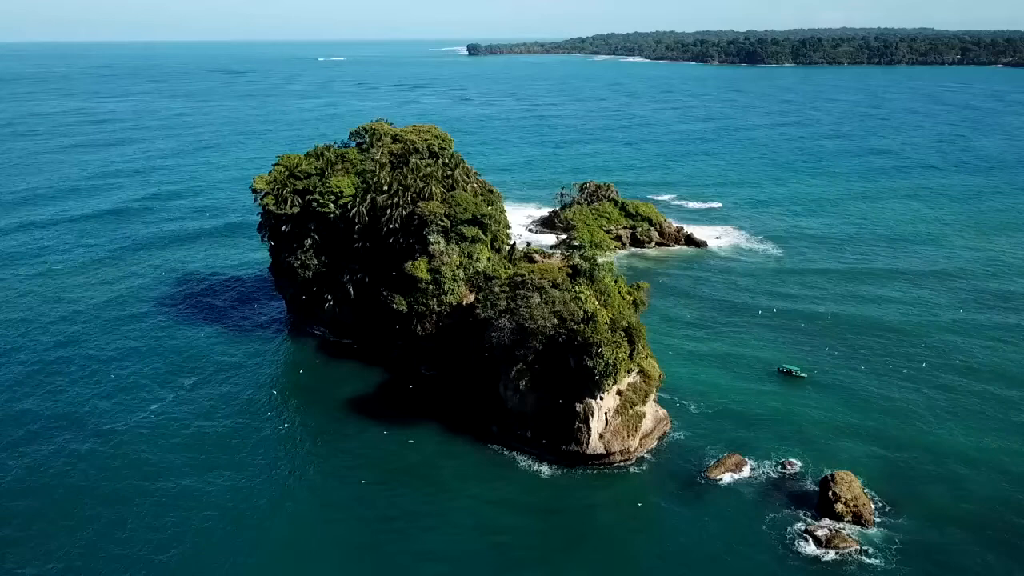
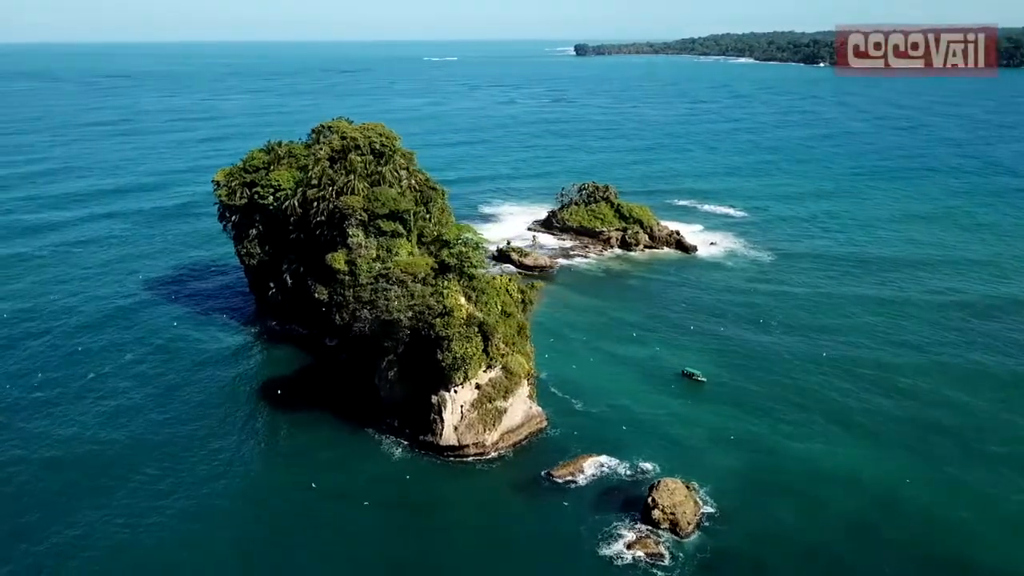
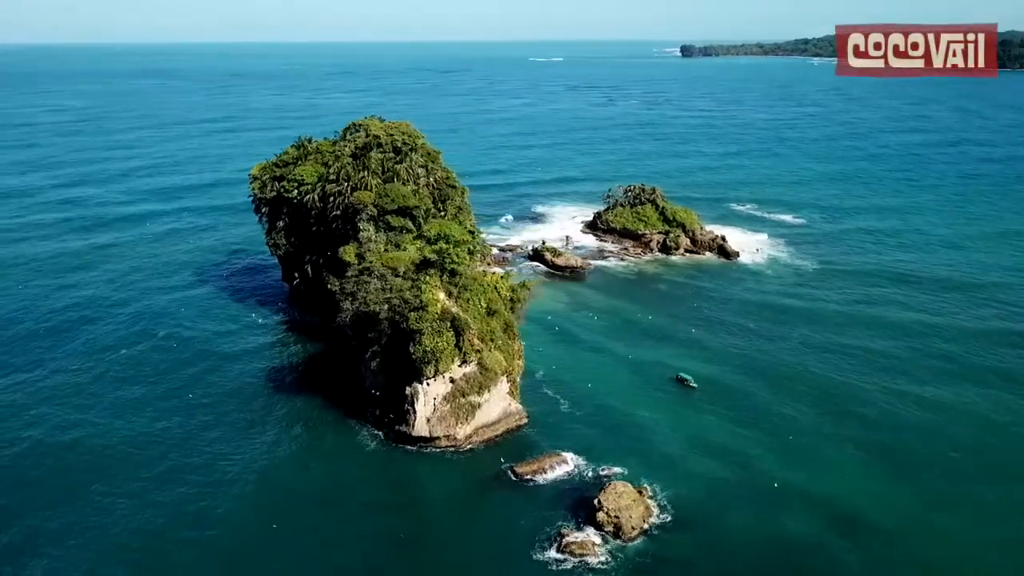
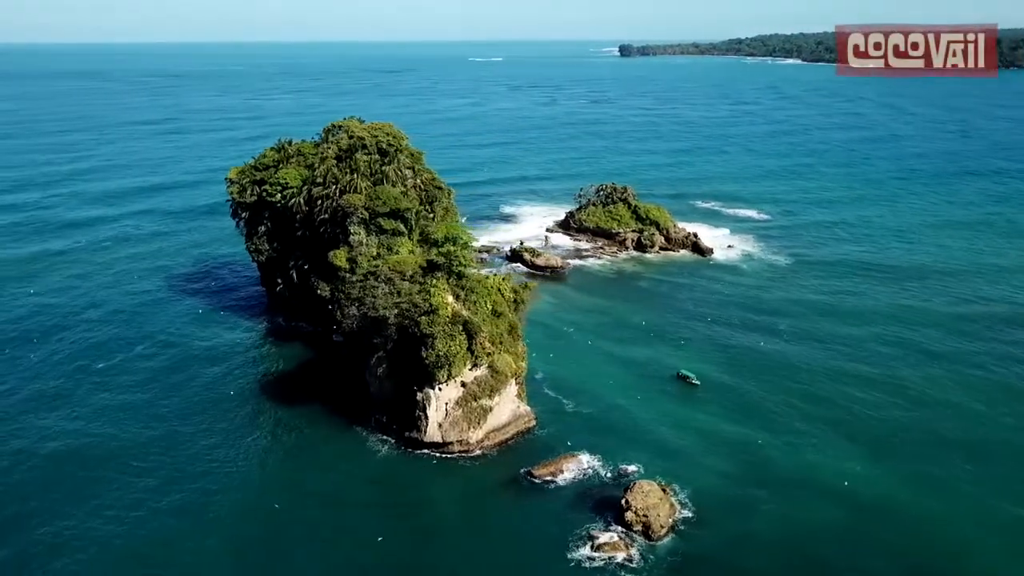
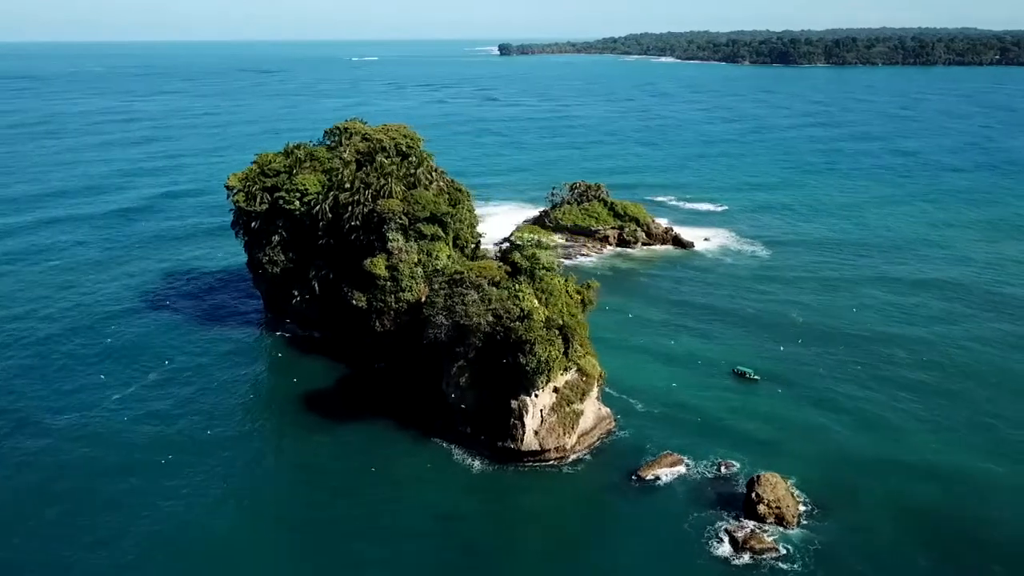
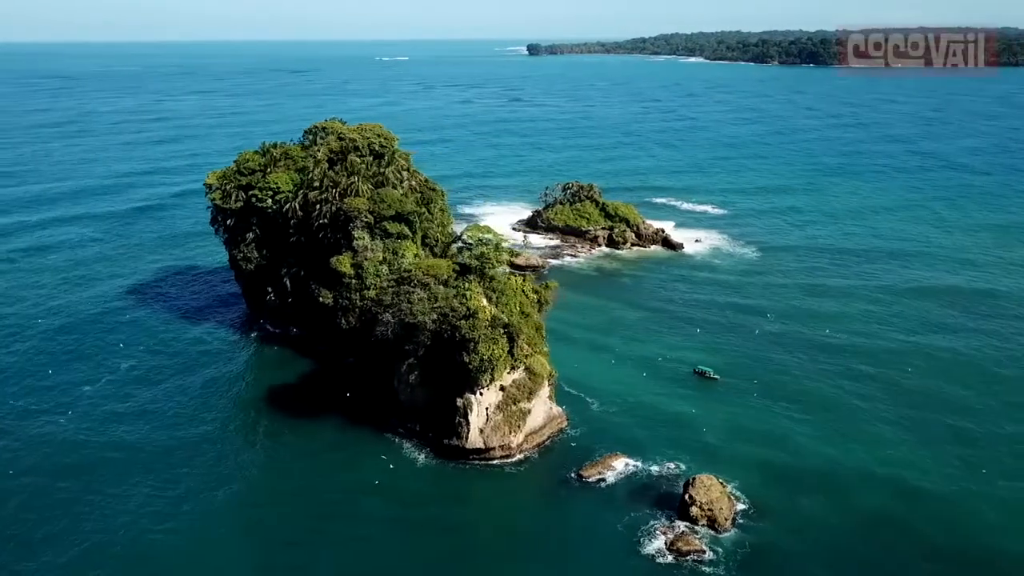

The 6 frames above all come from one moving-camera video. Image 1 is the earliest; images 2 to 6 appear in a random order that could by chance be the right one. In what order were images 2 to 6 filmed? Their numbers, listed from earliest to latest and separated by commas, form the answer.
5, 6, 2, 4, 3
